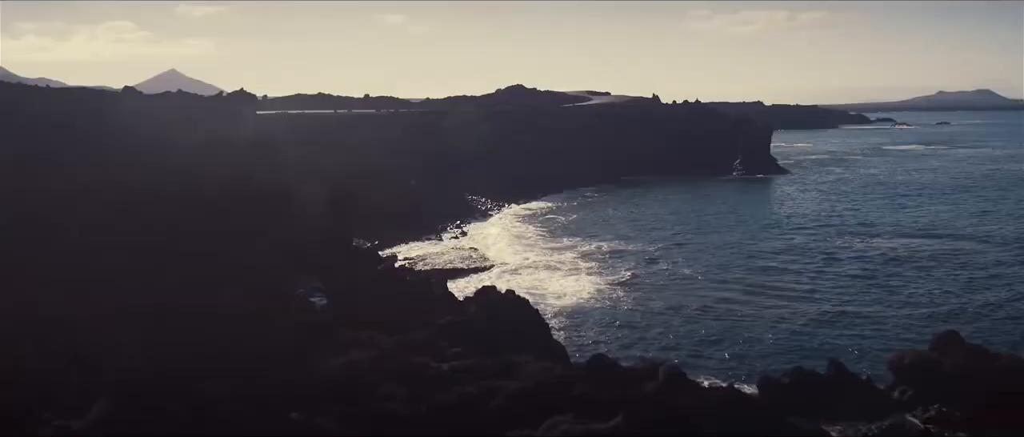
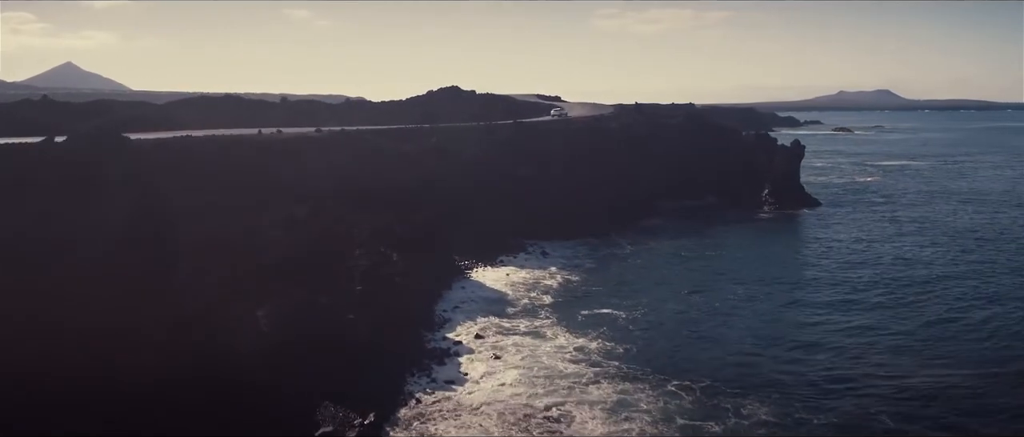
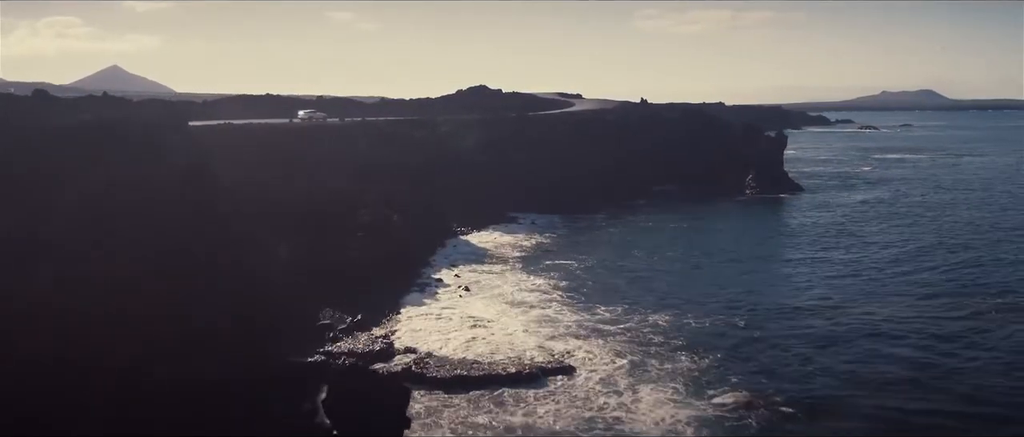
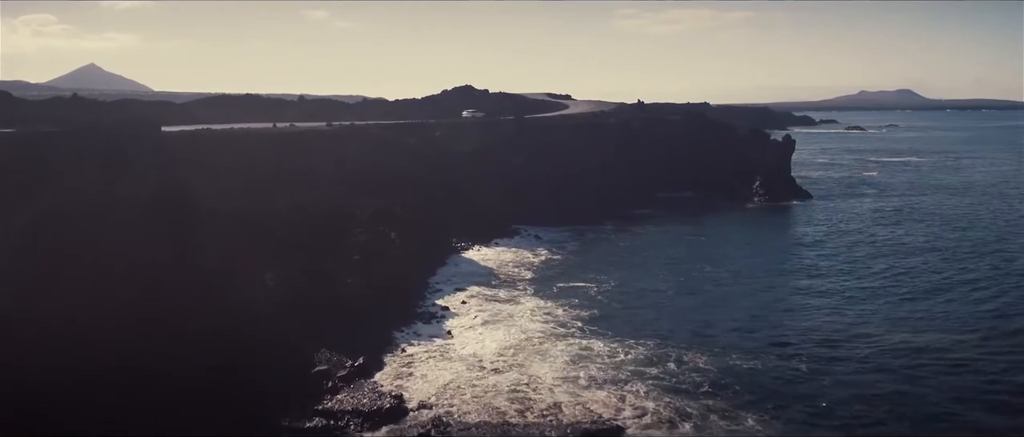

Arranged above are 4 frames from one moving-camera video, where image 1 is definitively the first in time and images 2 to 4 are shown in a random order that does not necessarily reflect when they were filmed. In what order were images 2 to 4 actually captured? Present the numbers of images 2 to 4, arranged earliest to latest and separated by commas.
3, 4, 2
